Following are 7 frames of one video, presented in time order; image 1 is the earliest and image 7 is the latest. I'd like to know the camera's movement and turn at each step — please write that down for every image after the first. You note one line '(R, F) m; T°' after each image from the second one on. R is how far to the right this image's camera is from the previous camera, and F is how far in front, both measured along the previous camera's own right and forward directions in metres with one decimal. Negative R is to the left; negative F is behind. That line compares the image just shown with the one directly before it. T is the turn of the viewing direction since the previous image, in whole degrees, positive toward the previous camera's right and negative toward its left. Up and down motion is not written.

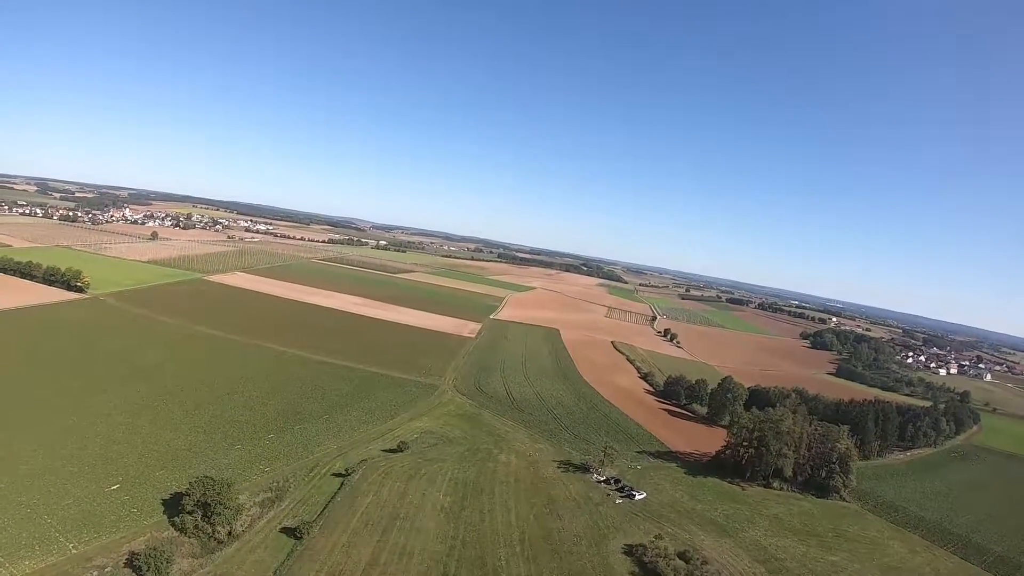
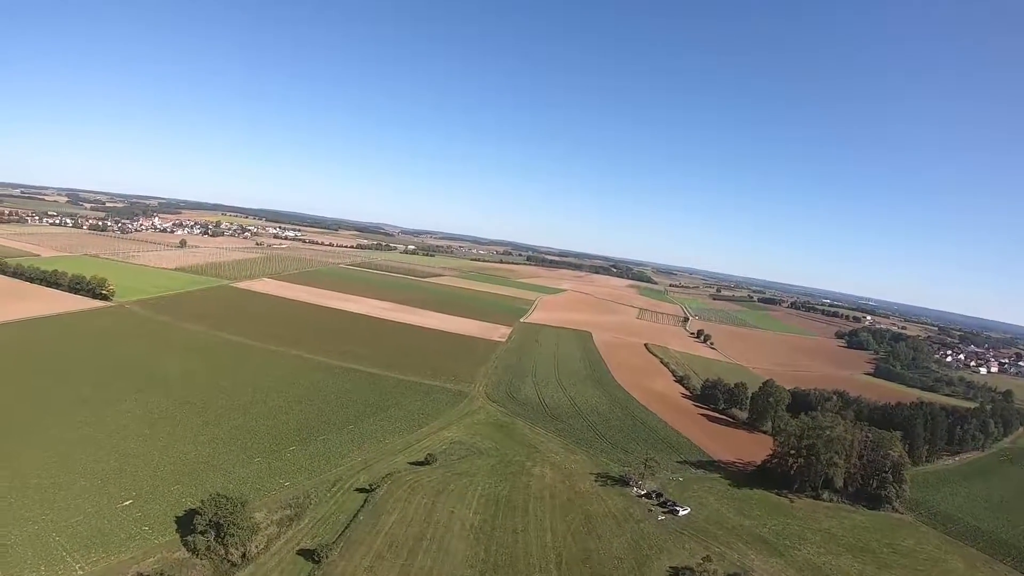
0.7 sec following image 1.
(-0.3, +1.3) m; -3°
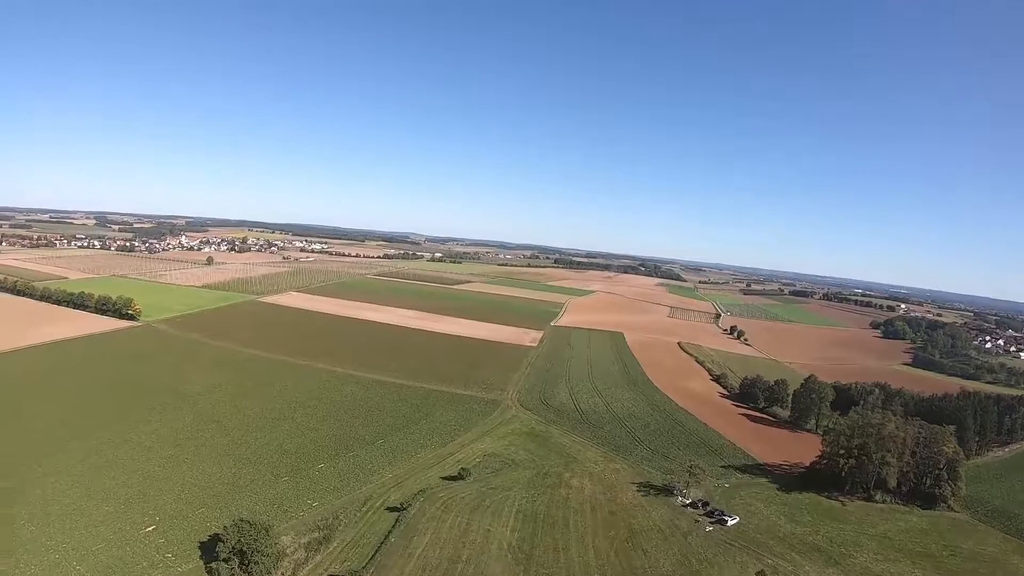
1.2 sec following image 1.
(-0.3, +0.9) m; -2°
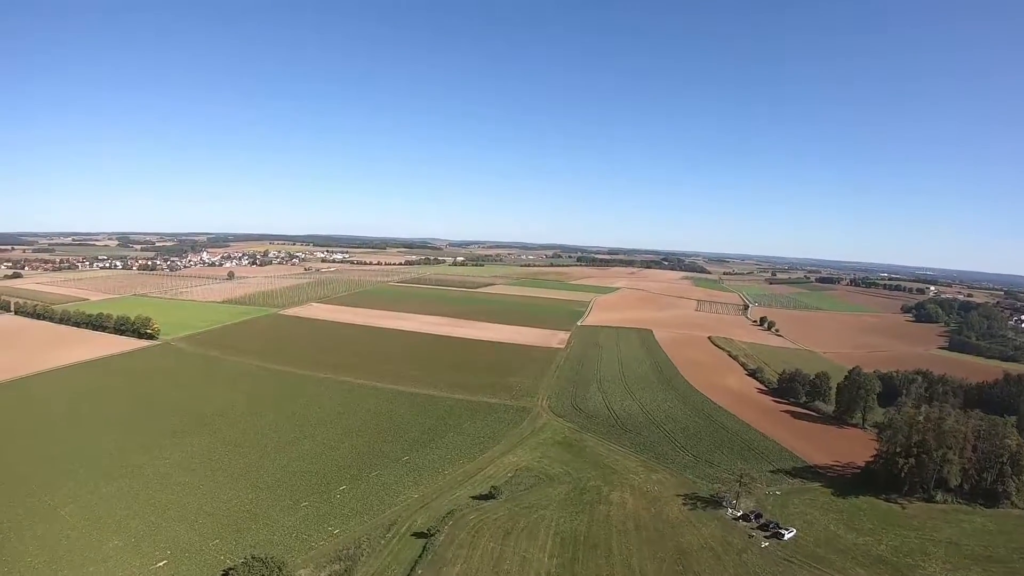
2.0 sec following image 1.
(-0.3, +1.1) m; -2°
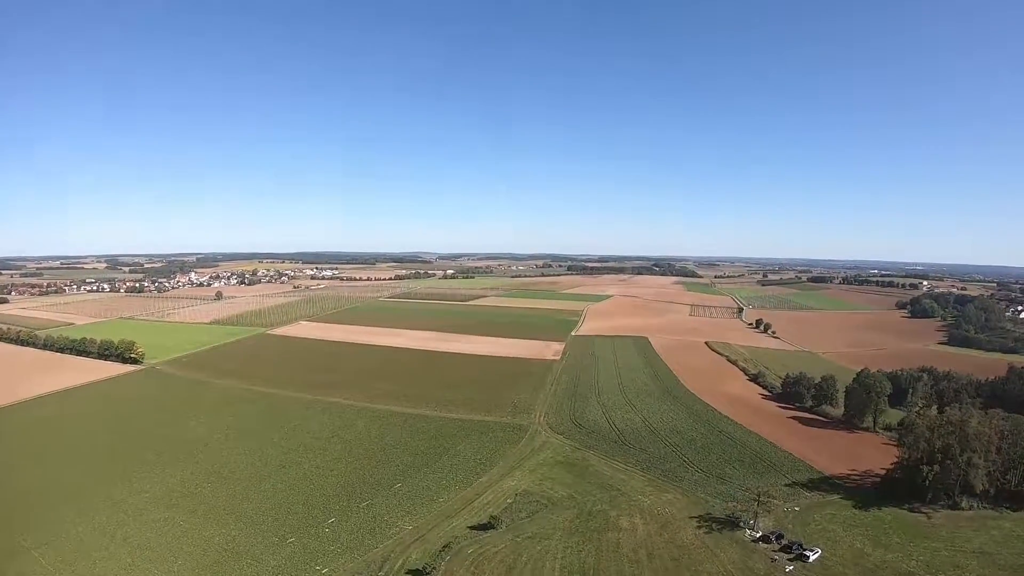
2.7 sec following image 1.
(+0.1, +1.1) m; 0°
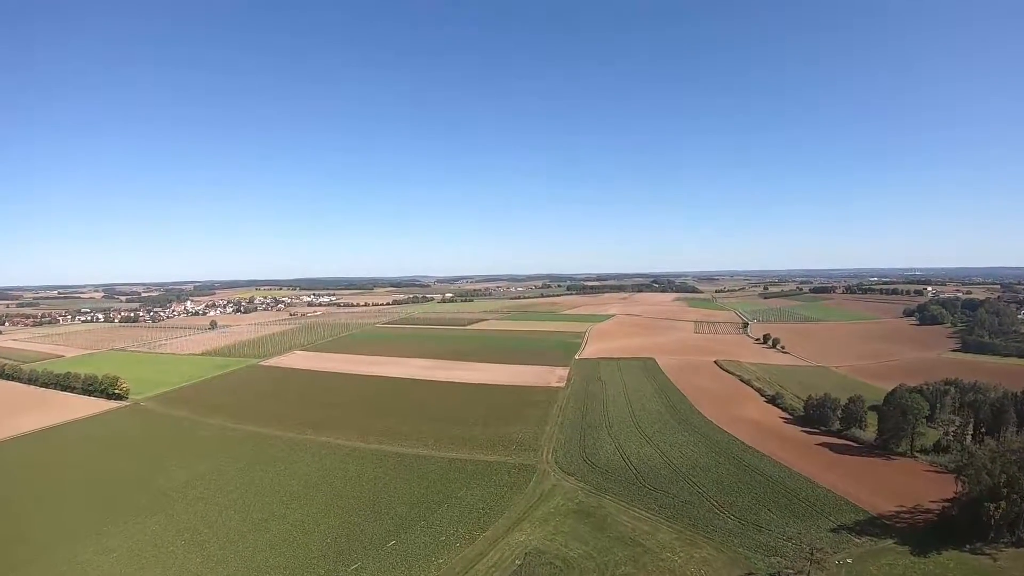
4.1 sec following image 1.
(0.0, +1.9) m; 0°
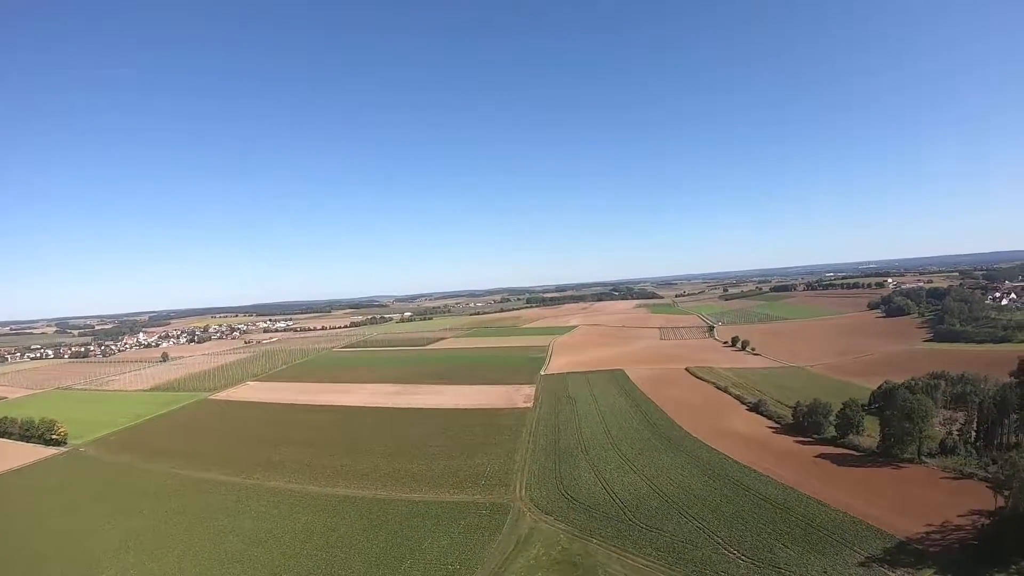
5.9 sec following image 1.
(+0.7, +2.6) m; +2°
